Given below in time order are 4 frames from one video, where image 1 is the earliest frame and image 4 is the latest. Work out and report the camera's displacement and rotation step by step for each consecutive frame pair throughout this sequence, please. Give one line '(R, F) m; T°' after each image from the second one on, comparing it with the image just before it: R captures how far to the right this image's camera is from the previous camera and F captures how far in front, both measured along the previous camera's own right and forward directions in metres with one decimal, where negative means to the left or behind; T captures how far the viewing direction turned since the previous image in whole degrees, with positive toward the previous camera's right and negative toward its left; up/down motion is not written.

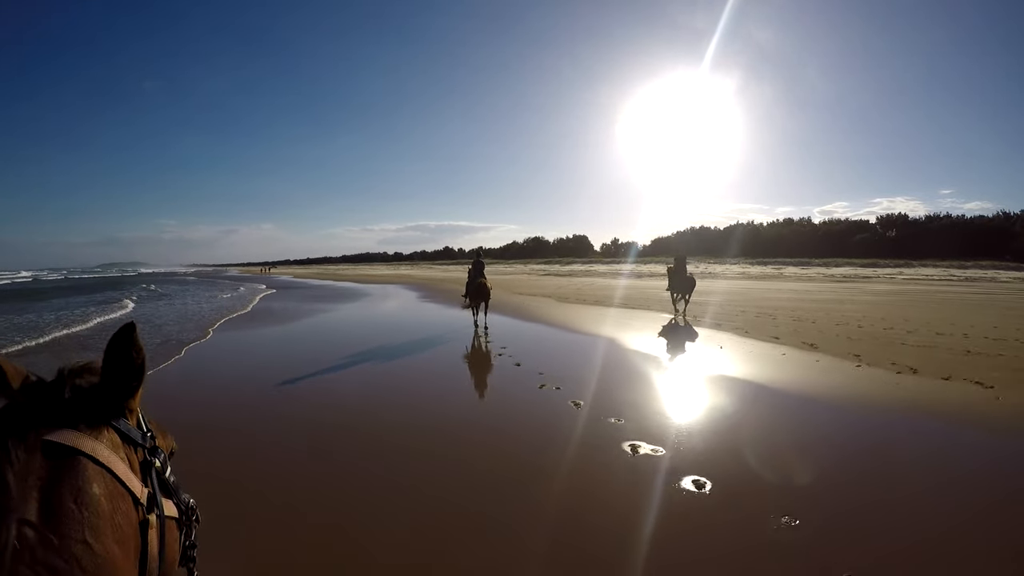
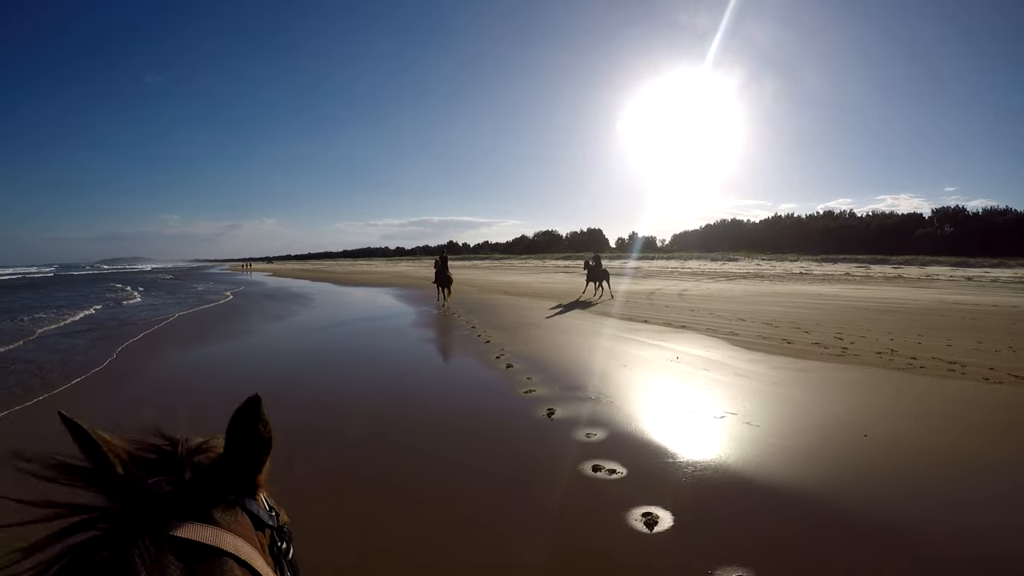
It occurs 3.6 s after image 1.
(0.0, +0.8) m; 0°
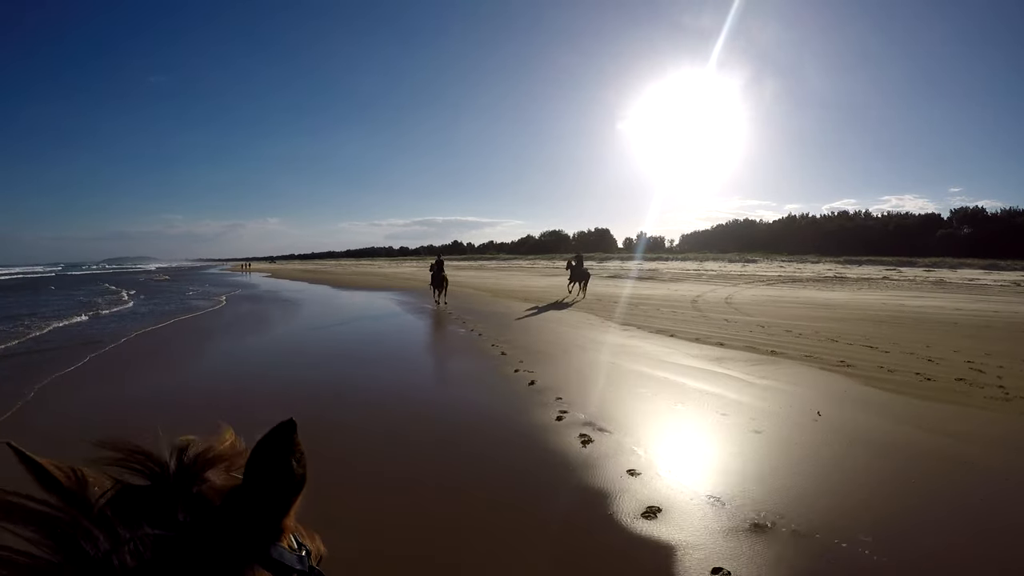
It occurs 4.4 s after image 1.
(-0.1, +0.4) m; 0°
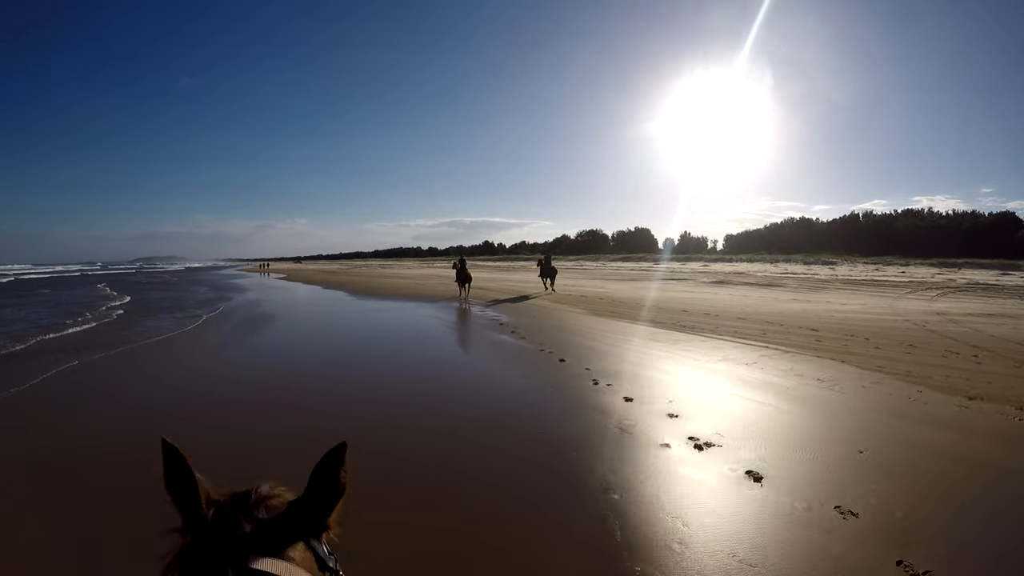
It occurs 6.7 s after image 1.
(-0.4, +1.1) m; -3°
